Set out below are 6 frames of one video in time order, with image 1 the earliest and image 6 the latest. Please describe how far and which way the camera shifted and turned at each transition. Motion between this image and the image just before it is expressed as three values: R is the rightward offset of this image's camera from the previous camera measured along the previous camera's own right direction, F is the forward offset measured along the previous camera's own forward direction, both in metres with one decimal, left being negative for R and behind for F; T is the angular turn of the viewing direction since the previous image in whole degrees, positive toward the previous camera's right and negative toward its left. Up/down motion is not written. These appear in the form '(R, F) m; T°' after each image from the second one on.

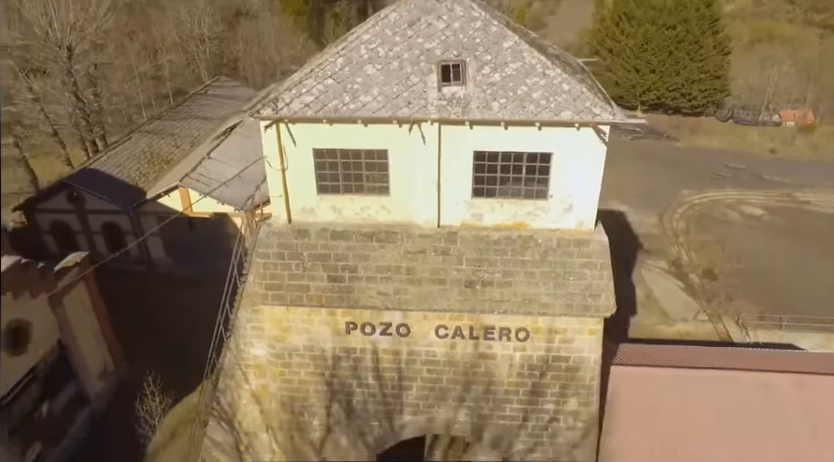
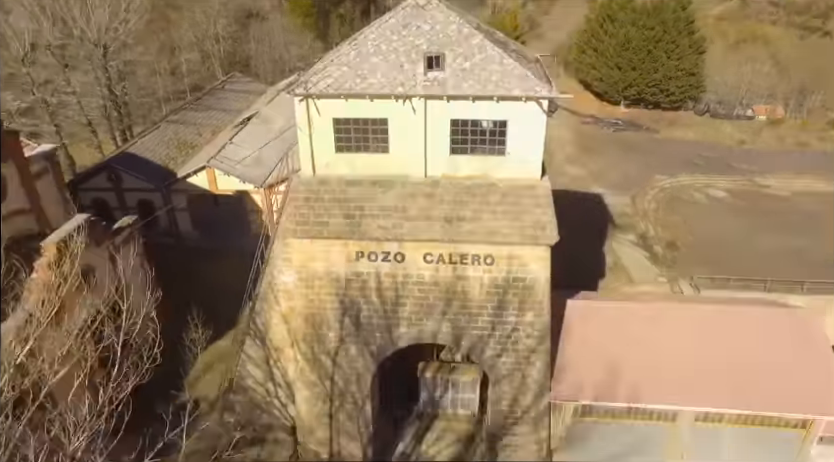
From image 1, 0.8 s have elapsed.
(+0.1, -2.2) m; 0°
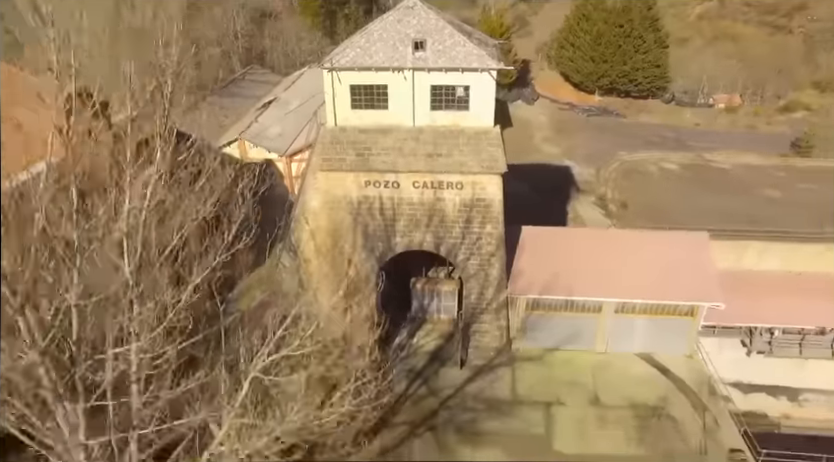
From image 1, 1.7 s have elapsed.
(+0.2, -3.7) m; 0°
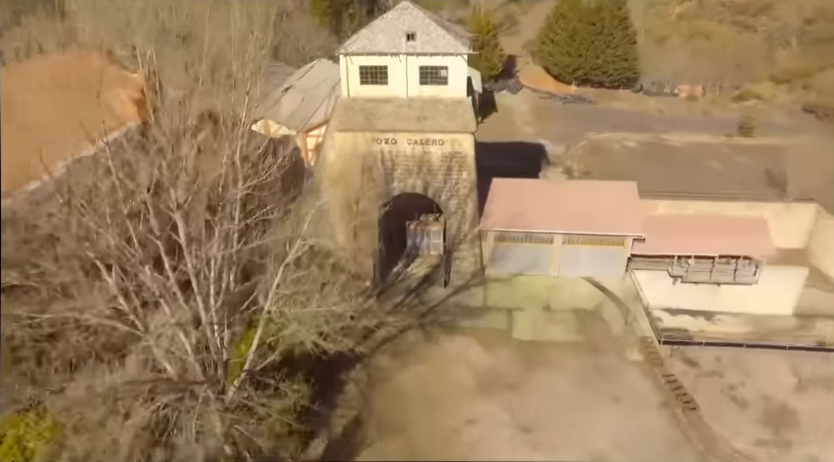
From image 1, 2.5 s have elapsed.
(+0.2, -4.1) m; 0°
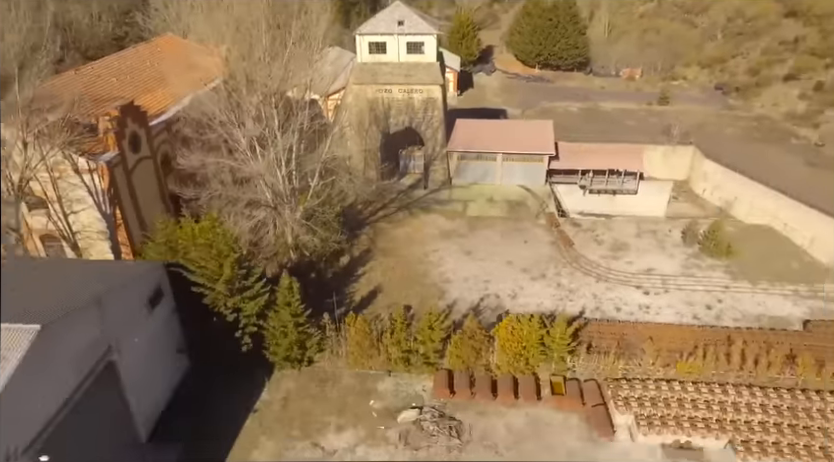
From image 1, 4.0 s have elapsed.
(+0.6, -9.1) m; 0°
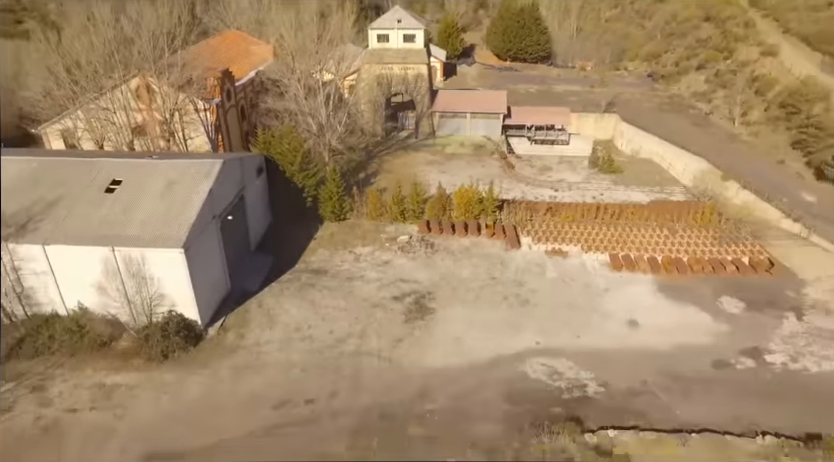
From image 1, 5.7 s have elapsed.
(+0.3, -11.0) m; 0°
